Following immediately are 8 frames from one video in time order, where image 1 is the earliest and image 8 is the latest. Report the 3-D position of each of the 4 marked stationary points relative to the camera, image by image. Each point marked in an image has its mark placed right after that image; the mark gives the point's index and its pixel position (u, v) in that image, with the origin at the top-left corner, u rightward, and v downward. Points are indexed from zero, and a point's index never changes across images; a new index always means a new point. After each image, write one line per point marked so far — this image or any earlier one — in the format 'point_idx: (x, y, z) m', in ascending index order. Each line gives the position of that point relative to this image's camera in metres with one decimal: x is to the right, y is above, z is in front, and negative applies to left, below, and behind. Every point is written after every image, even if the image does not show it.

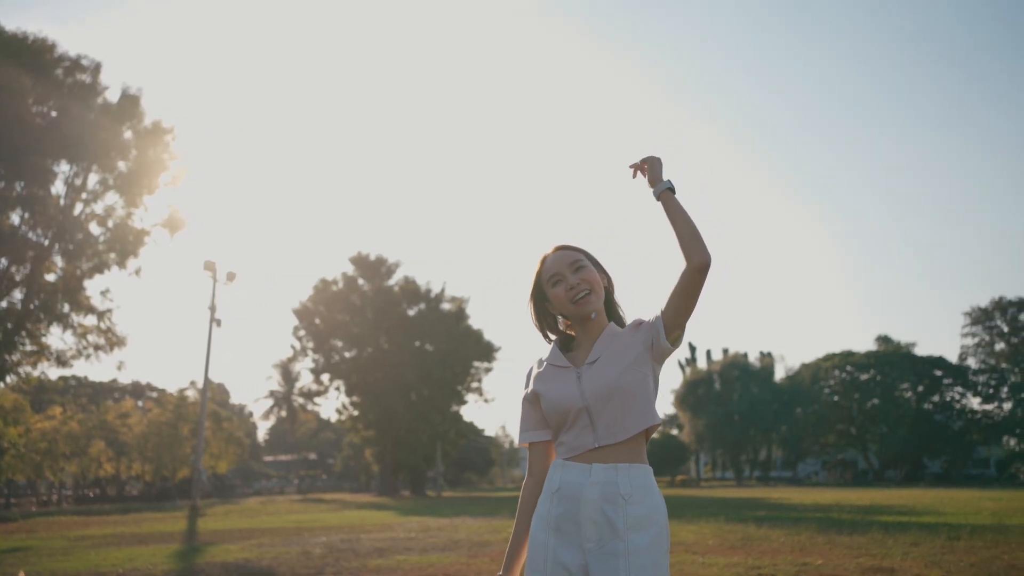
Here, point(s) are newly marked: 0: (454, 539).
0: (-1.0, -4.6, +18.1) m
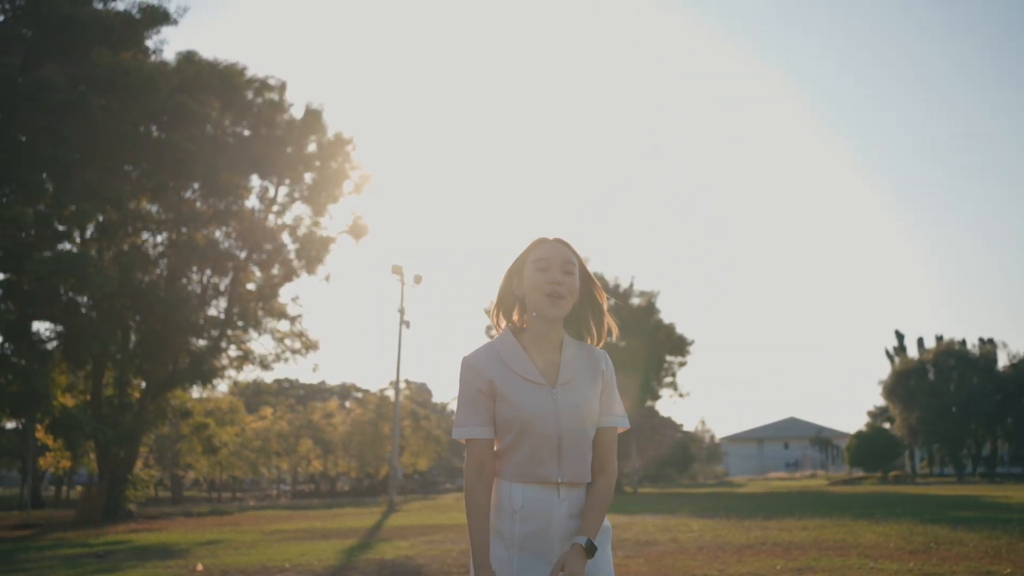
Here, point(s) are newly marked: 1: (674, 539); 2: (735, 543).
0: (+2.0, -4.4, +17.7) m
1: (+2.7, -4.2, +16.7) m
2: (+3.5, -4.0, +15.5) m
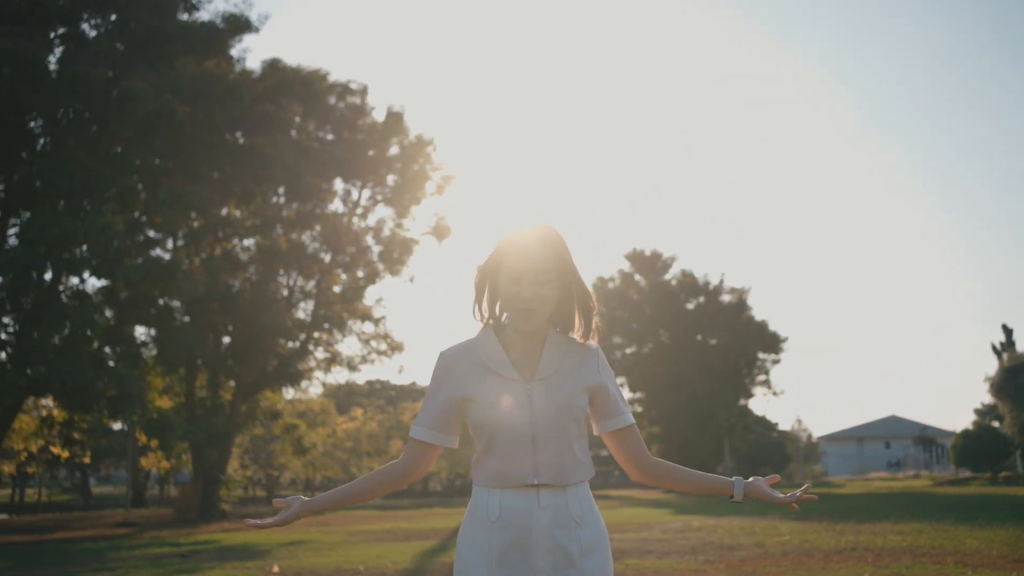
0: (+3.4, -4.4, +17.1) m
1: (+4.0, -4.1, +16.1) m
2: (+4.6, -3.9, +14.8) m
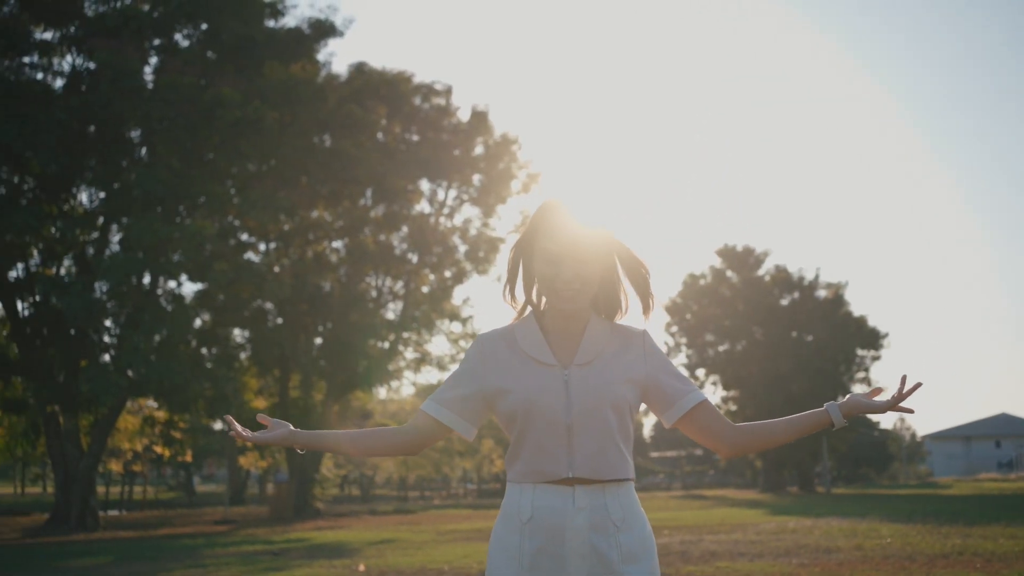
0: (+4.9, -4.2, +16.5) m
1: (+5.4, -4.0, +15.4) m
2: (+5.9, -3.8, +14.1) m
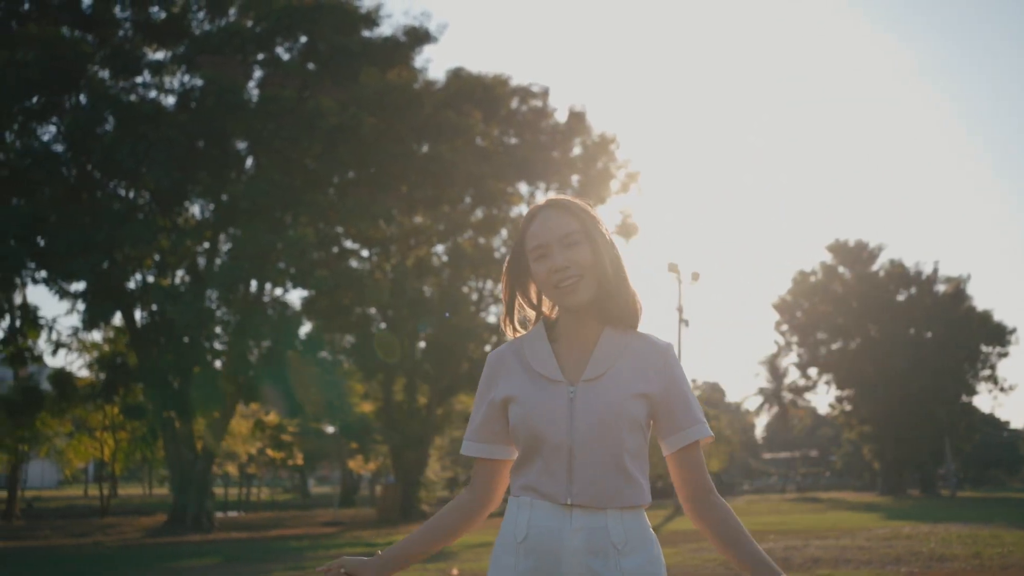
0: (+6.4, -4.2, +15.7) m
1: (+6.9, -3.9, +14.6) m
2: (+7.2, -3.6, +13.2) m
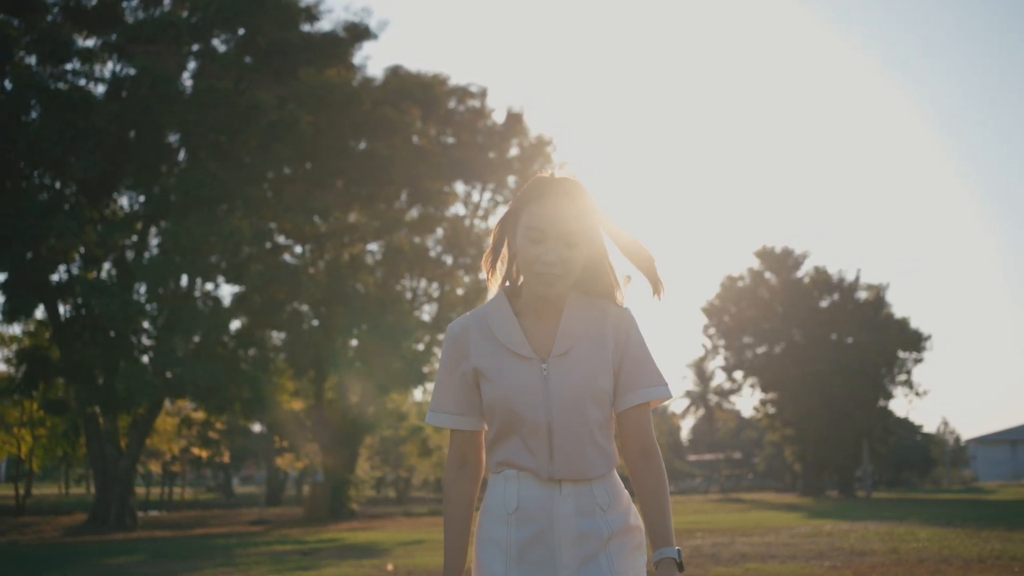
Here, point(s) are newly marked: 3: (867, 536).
0: (+5.4, -4.2, +16.3) m
1: (+5.9, -4.0, +15.1) m
2: (+6.3, -3.7, +13.8) m
3: (+6.7, -4.7, +18.6) m
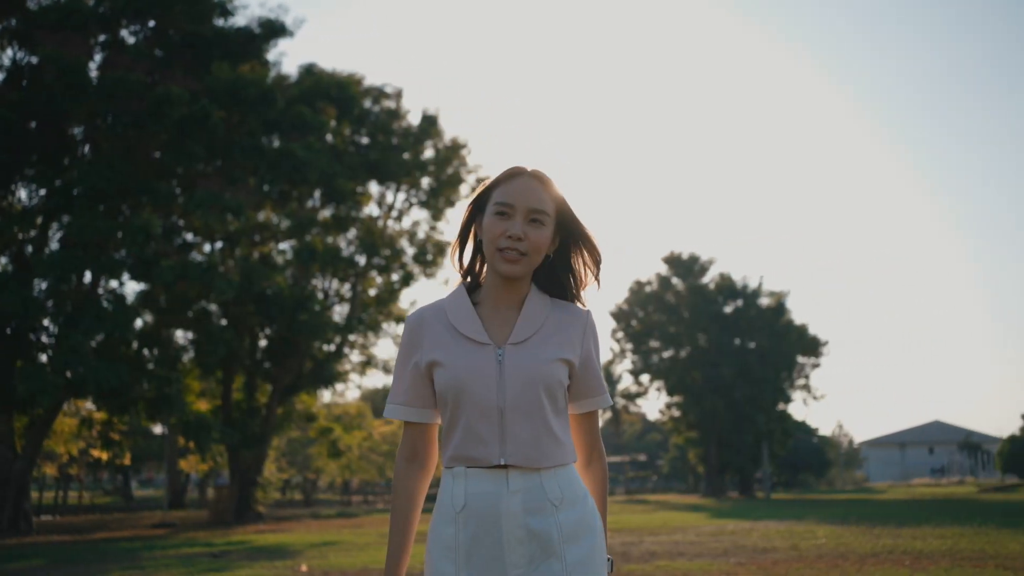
0: (+3.9, -4.4, +16.9) m
1: (+4.5, -4.1, +15.8) m
2: (+5.1, -3.9, +14.5) m
3: (+5.0, -4.8, +19.3) m
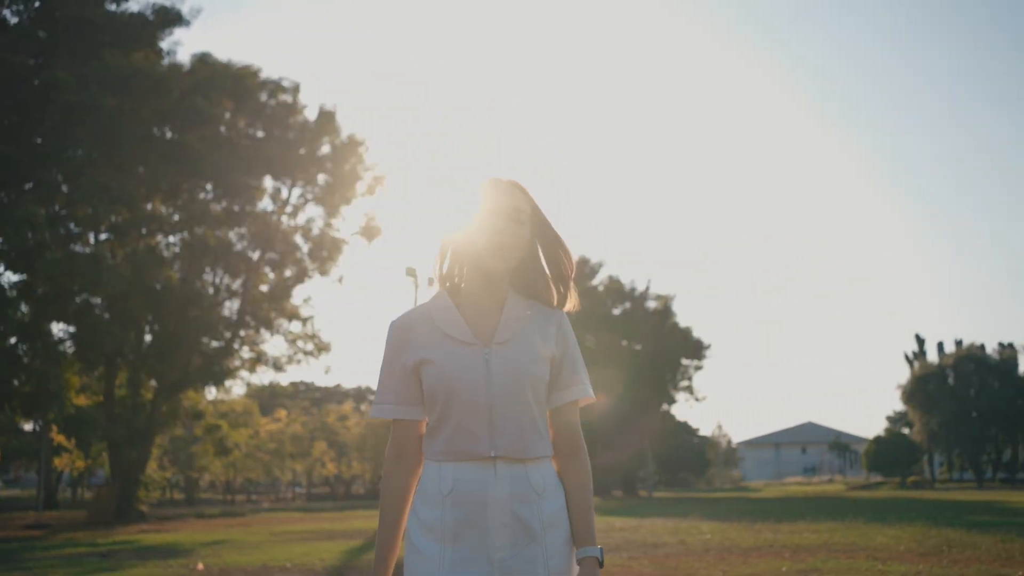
0: (+2.1, -4.4, +17.5) m
1: (+2.8, -4.2, +16.5) m
2: (+3.5, -4.0, +15.3) m
3: (+2.9, -4.9, +20.0) m
